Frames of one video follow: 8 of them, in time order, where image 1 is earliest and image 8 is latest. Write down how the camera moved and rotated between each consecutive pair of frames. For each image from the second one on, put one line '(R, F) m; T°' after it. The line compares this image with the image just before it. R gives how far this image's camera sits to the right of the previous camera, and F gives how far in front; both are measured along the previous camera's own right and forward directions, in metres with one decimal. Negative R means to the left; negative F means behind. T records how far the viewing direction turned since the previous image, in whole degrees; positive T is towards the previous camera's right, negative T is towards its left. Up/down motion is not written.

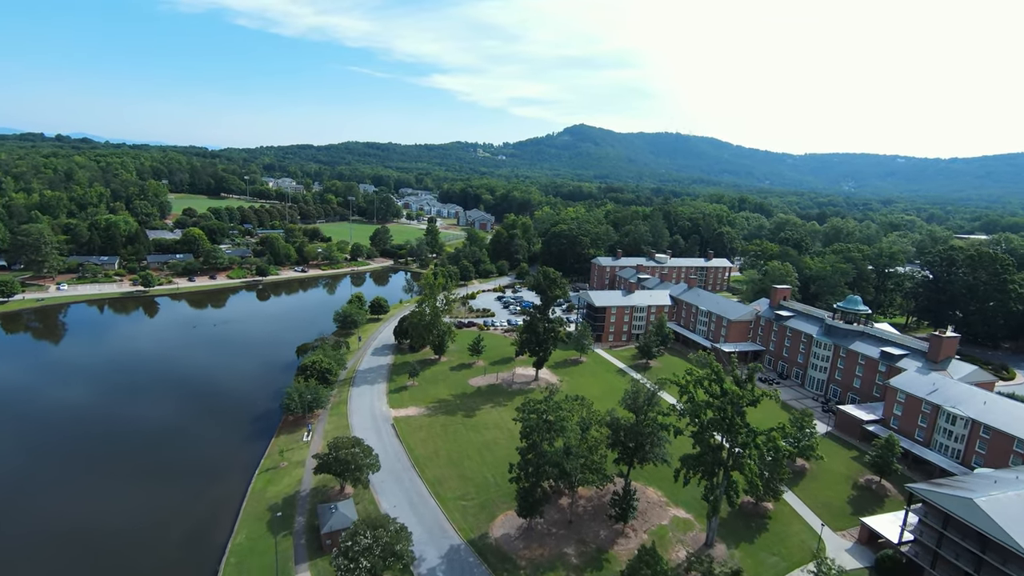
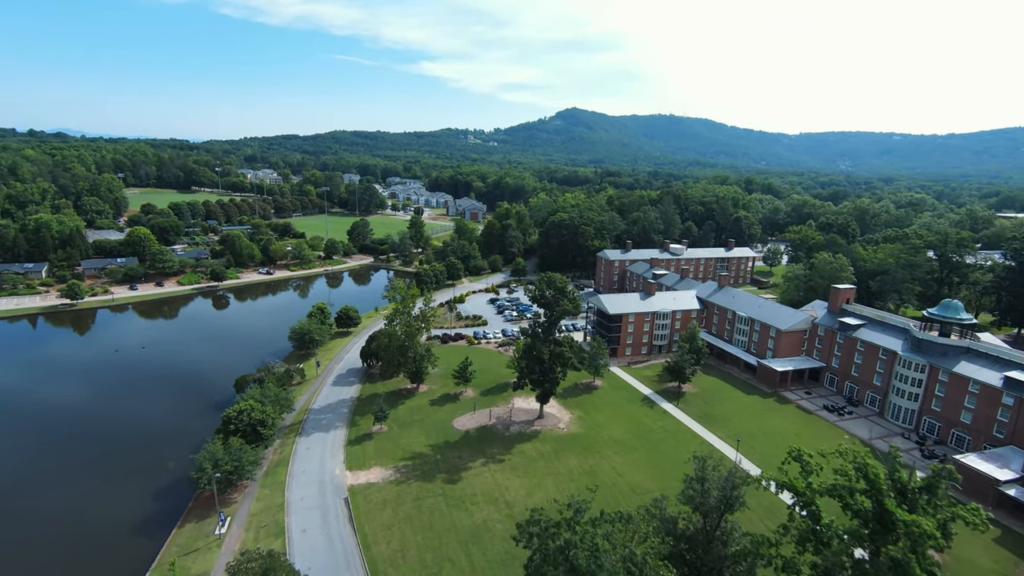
(+0.1, +15.7) m; +1°
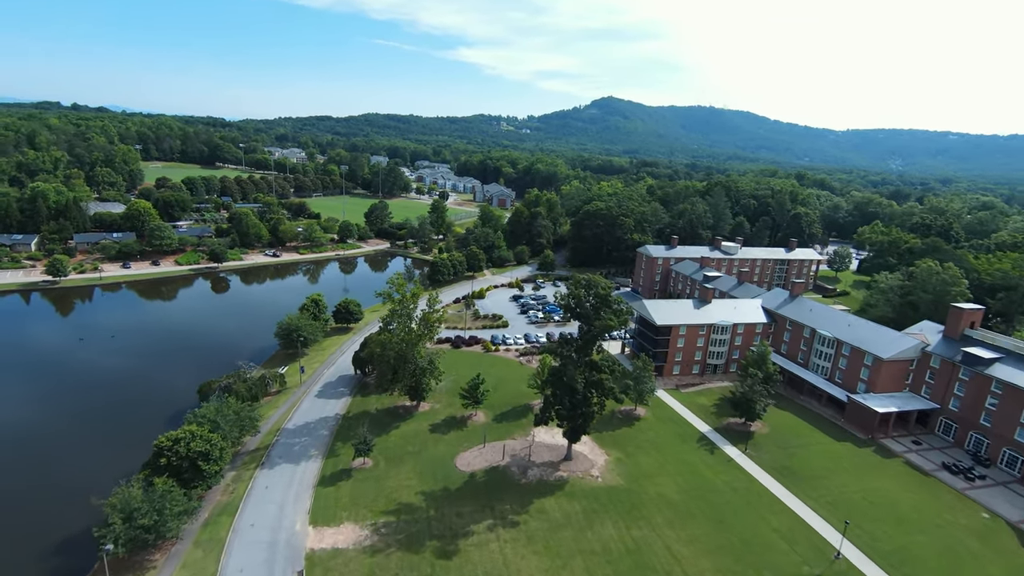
(0.0, +11.8) m; -3°
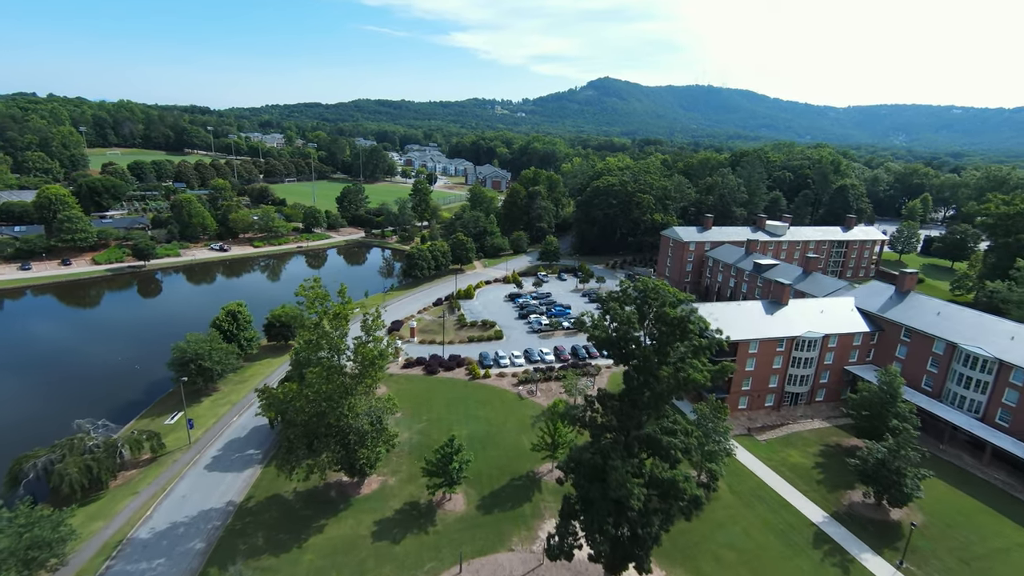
(+0.5, +18.0) m; 0°
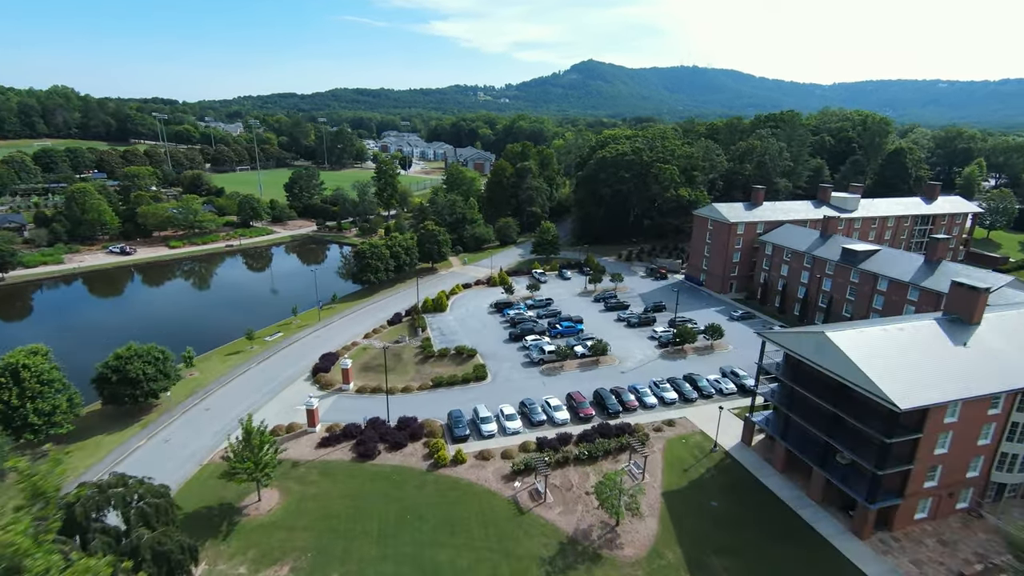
(+0.3, +19.1) m; +1°
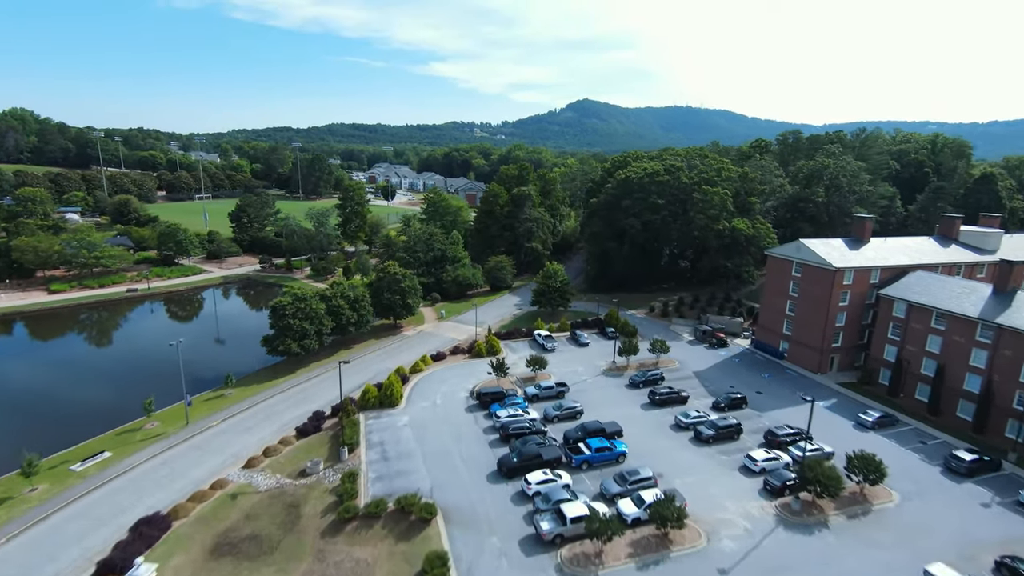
(+0.1, +18.2) m; +1°
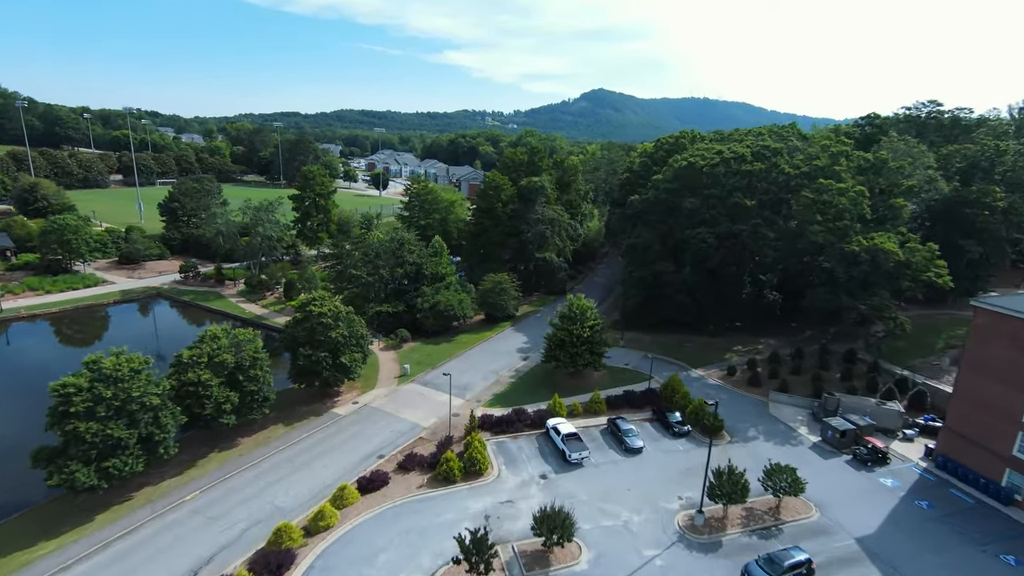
(+0.4, +18.1) m; -1°
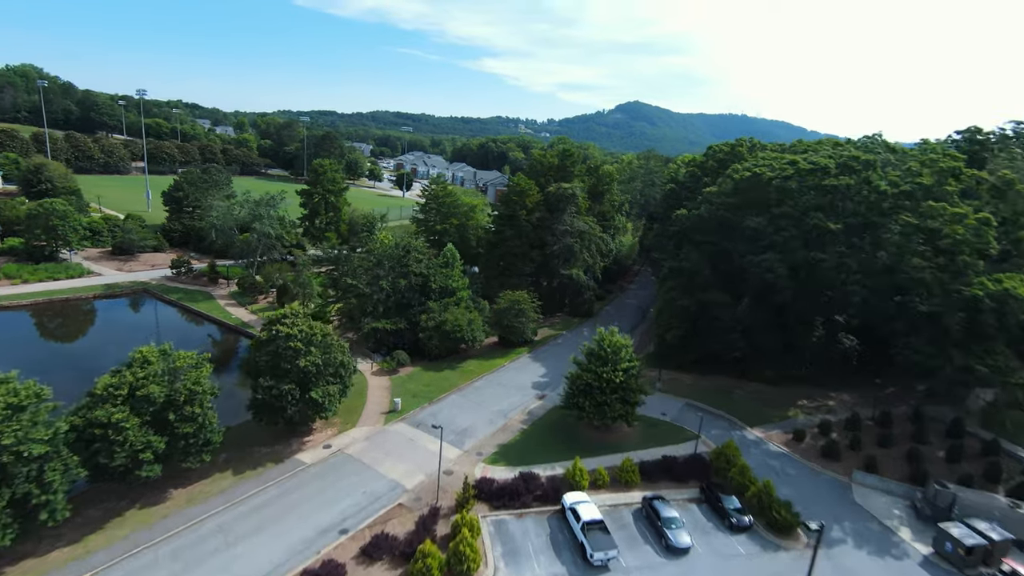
(+0.2, +5.9) m; -3°
